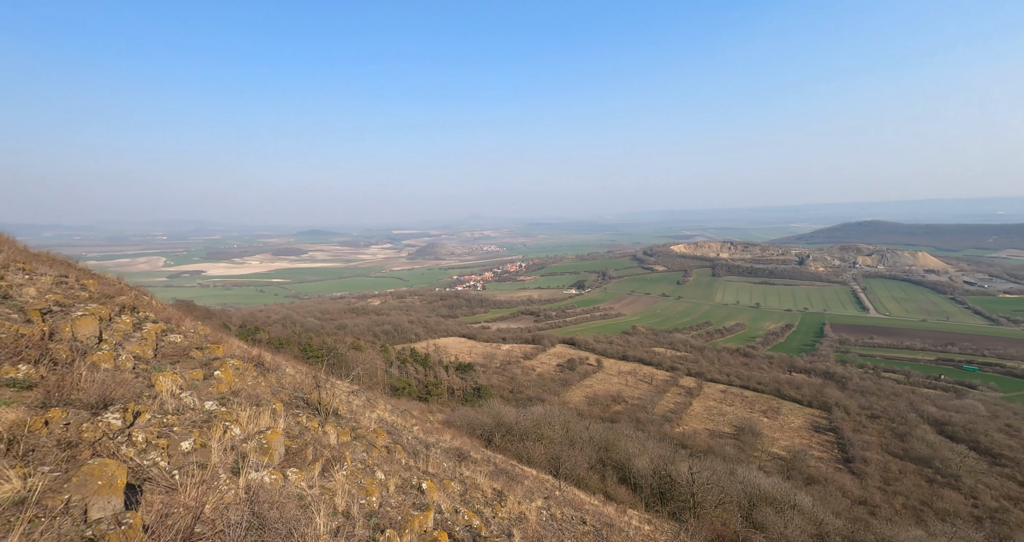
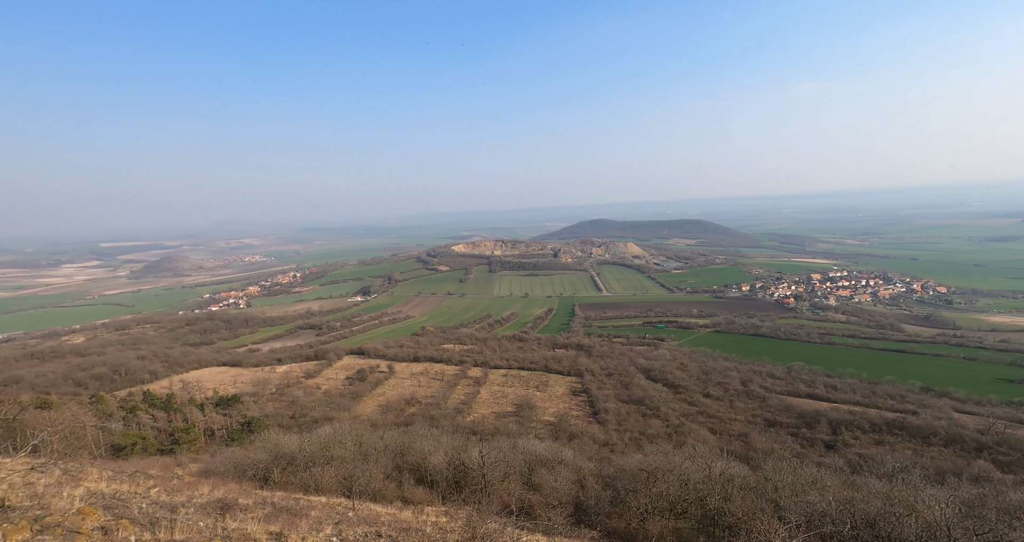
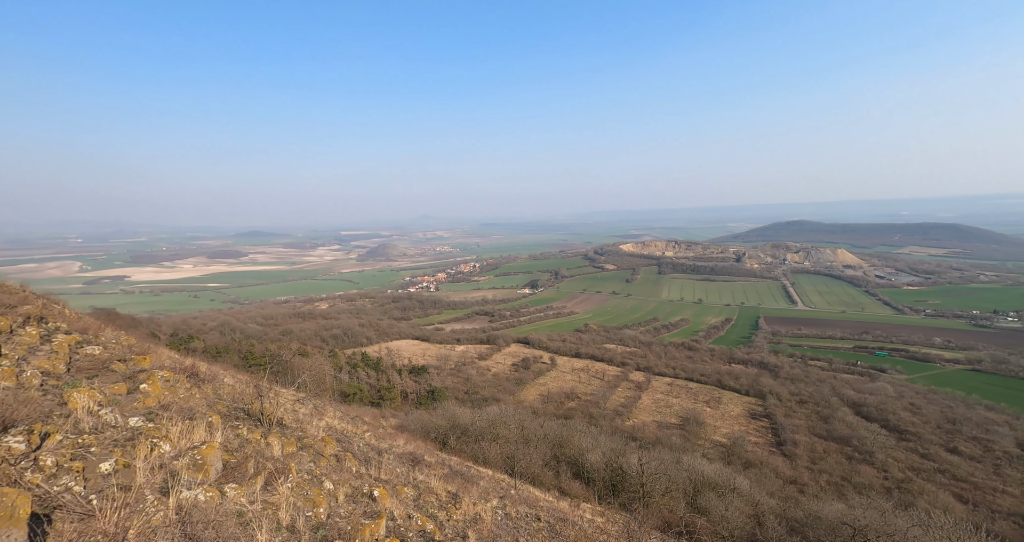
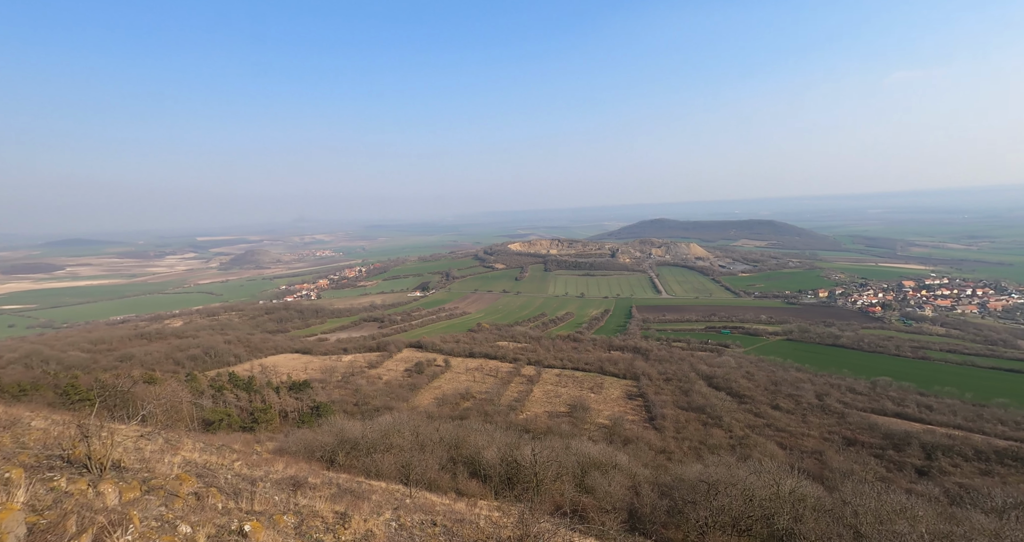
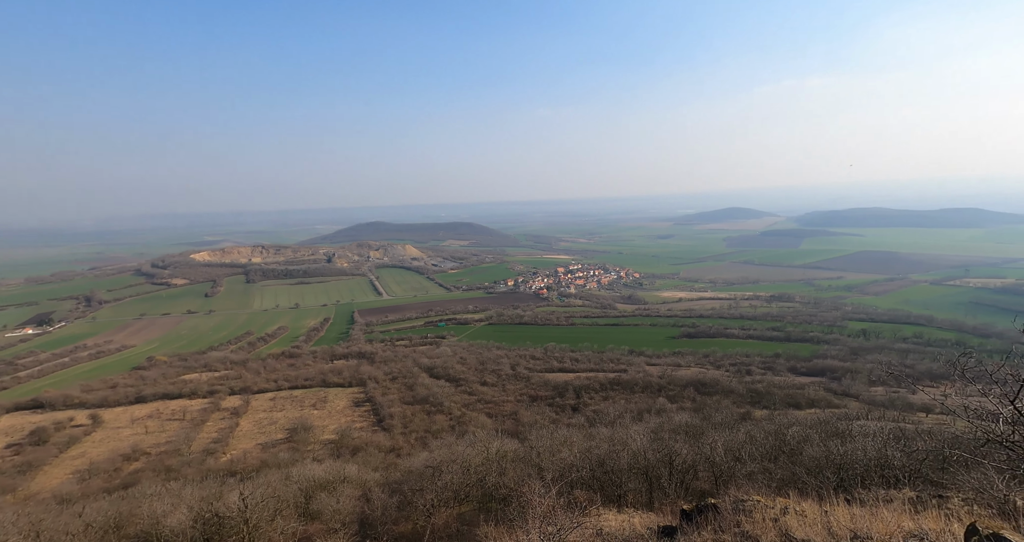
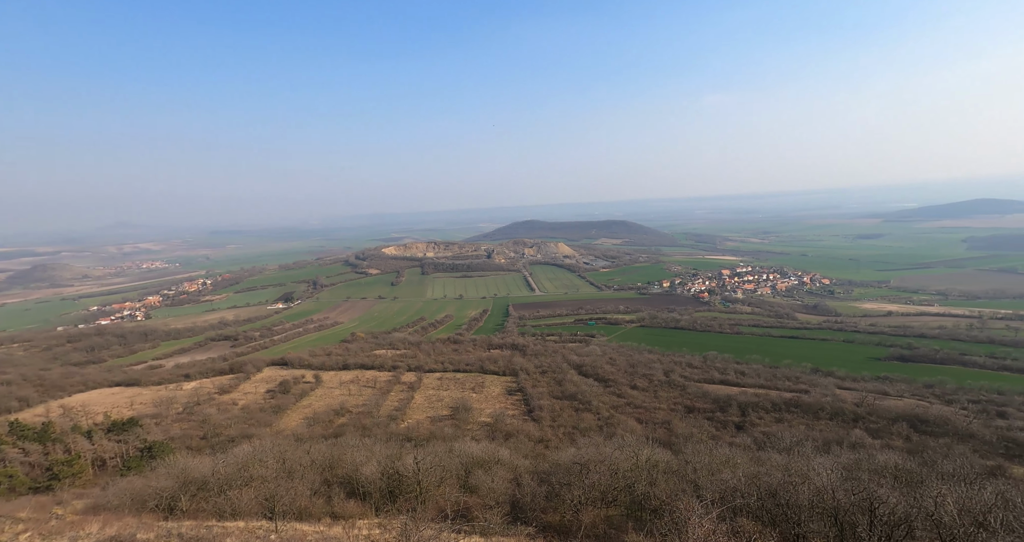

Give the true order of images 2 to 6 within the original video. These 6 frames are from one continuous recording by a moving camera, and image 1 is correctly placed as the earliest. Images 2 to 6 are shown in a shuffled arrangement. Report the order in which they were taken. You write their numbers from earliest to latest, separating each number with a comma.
3, 4, 2, 6, 5
